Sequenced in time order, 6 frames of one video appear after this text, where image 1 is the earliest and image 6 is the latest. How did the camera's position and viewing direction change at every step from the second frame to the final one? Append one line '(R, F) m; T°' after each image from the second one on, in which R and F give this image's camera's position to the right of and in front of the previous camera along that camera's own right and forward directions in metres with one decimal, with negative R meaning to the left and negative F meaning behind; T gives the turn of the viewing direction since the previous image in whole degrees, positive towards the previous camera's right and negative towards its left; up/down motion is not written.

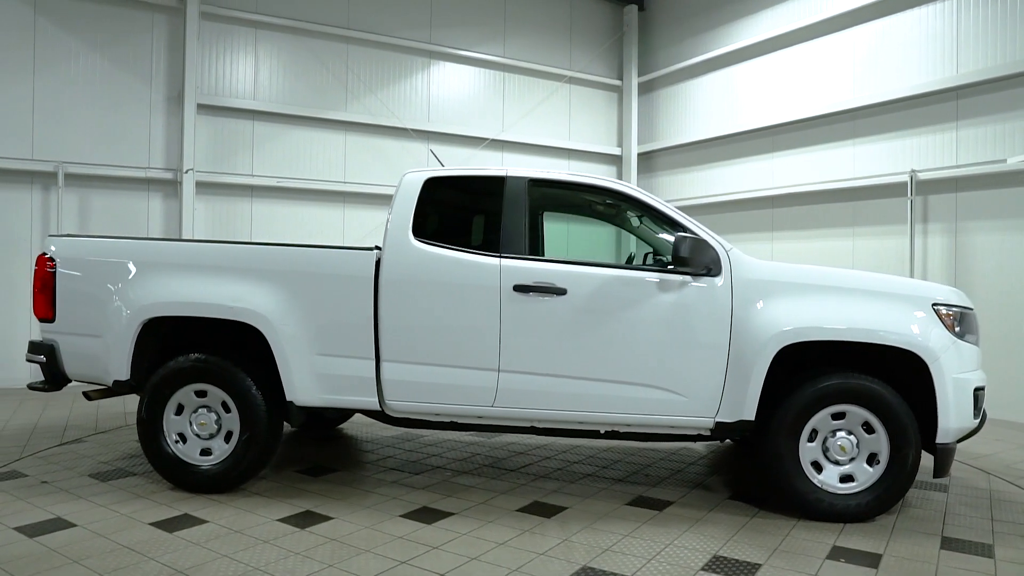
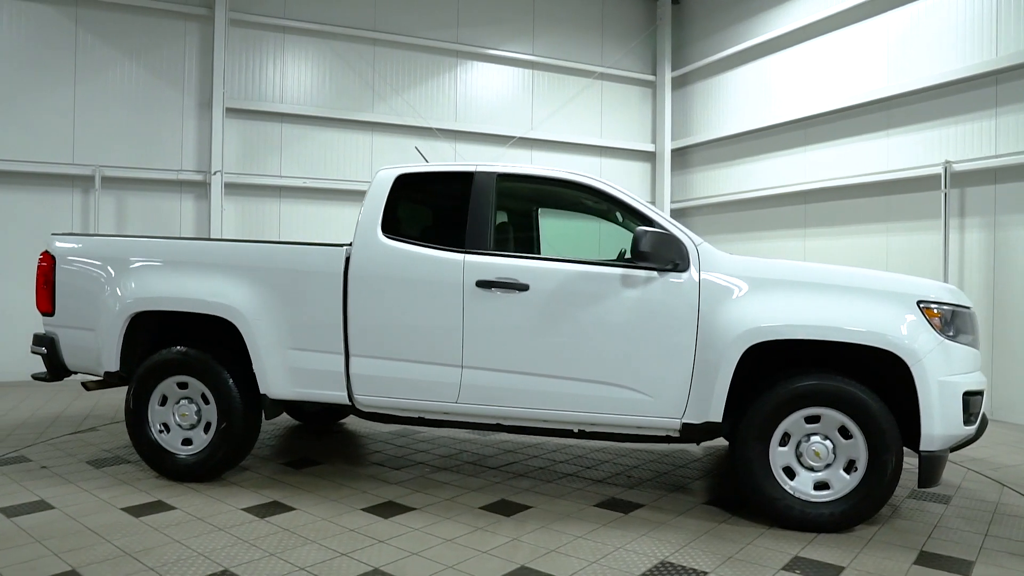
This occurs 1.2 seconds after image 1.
(+0.5, +0.1) m; -5°
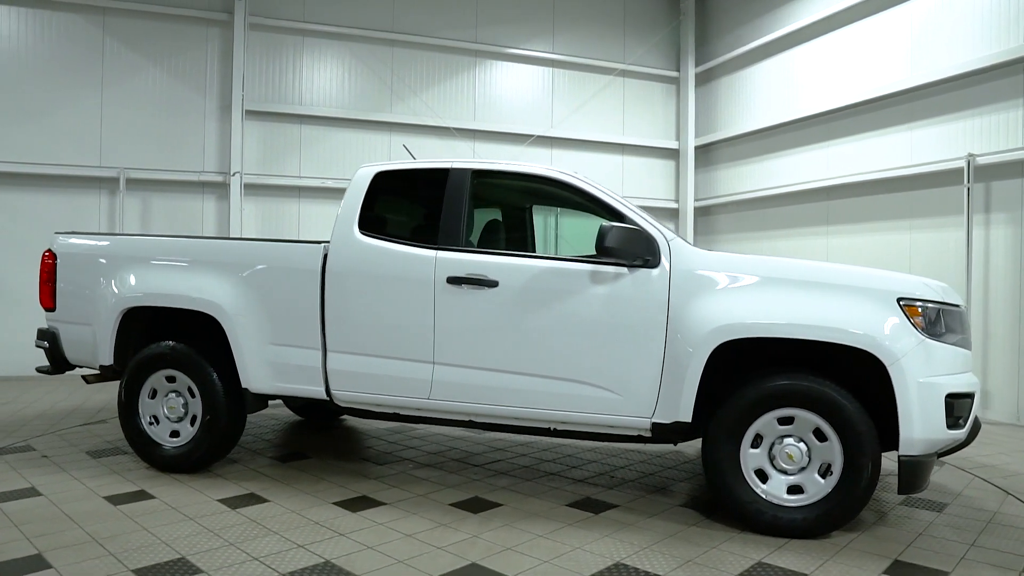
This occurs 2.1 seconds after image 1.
(+0.4, 0.0) m; -4°
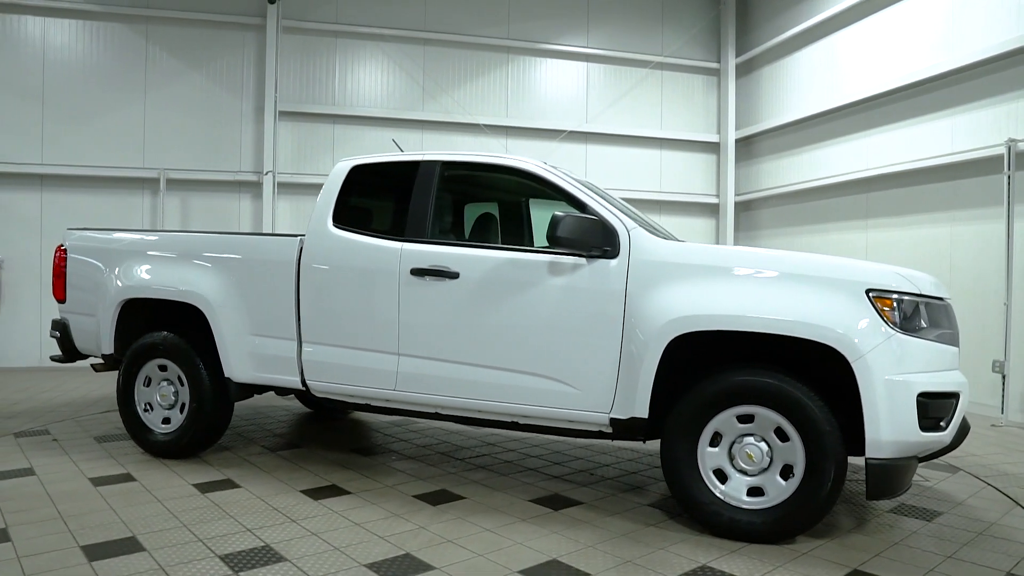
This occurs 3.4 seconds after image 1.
(+0.5, +0.1) m; -6°
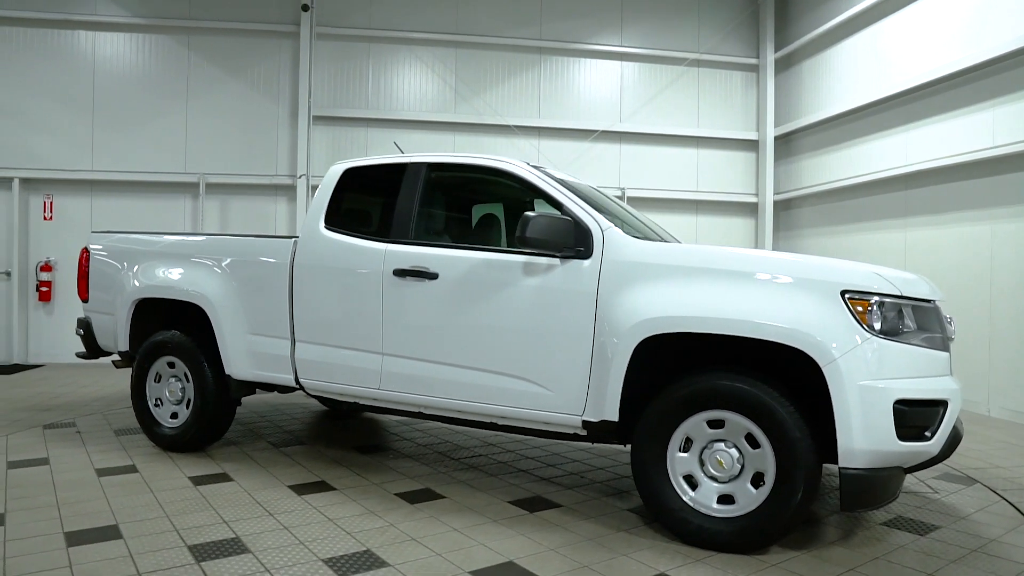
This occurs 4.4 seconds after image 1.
(+0.4, 0.0) m; -5°
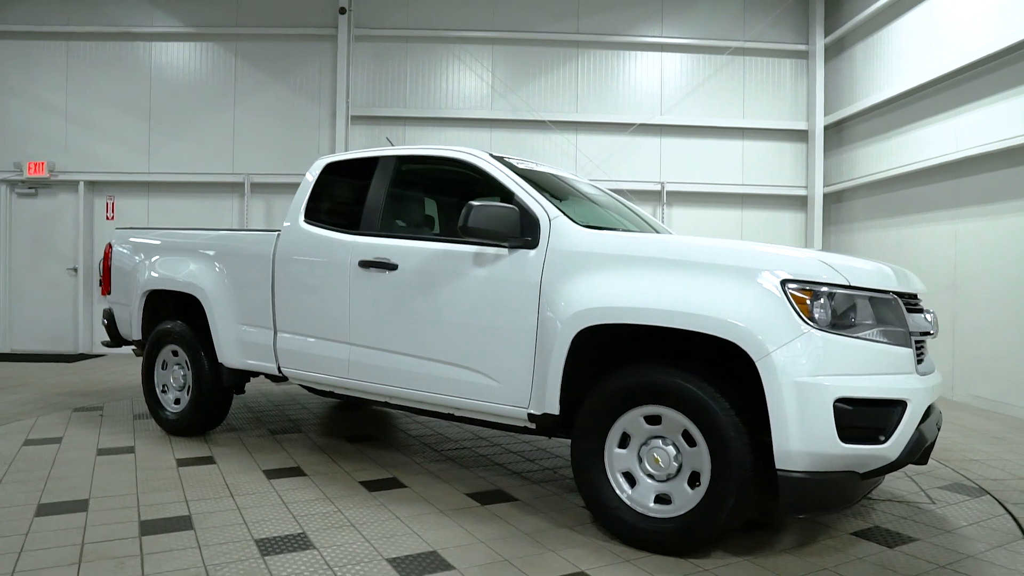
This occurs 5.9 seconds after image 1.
(+0.6, +0.1) m; -7°
